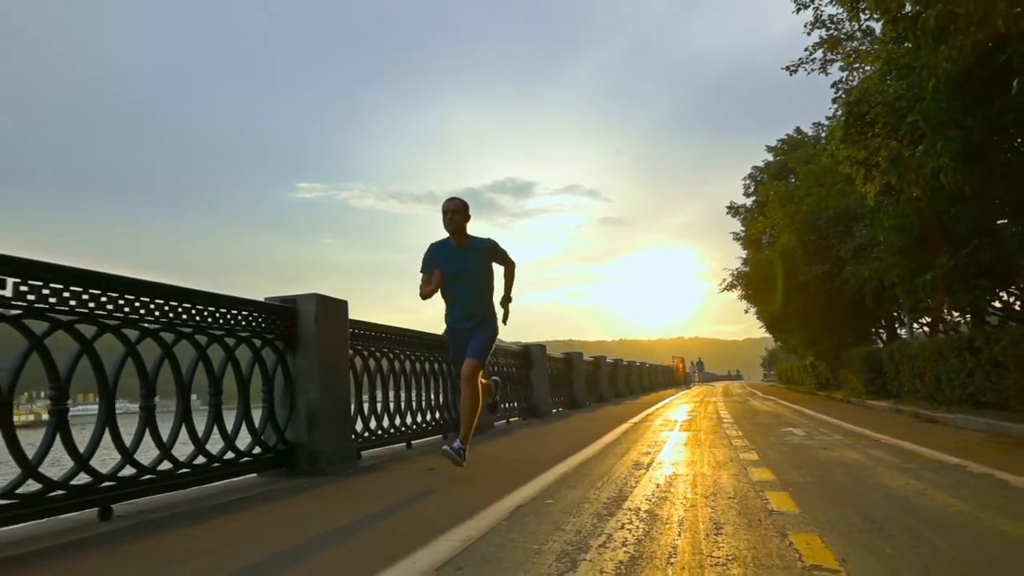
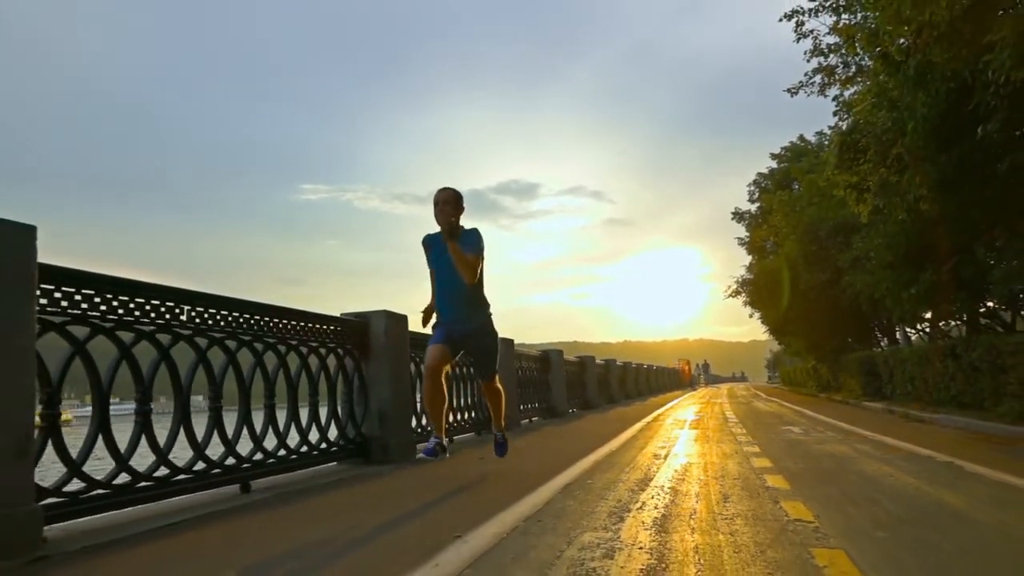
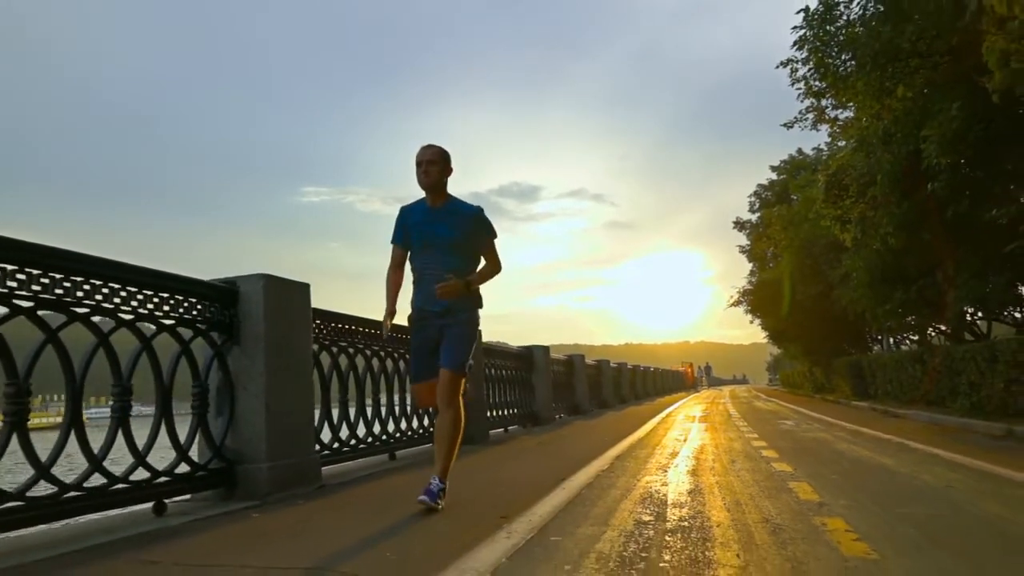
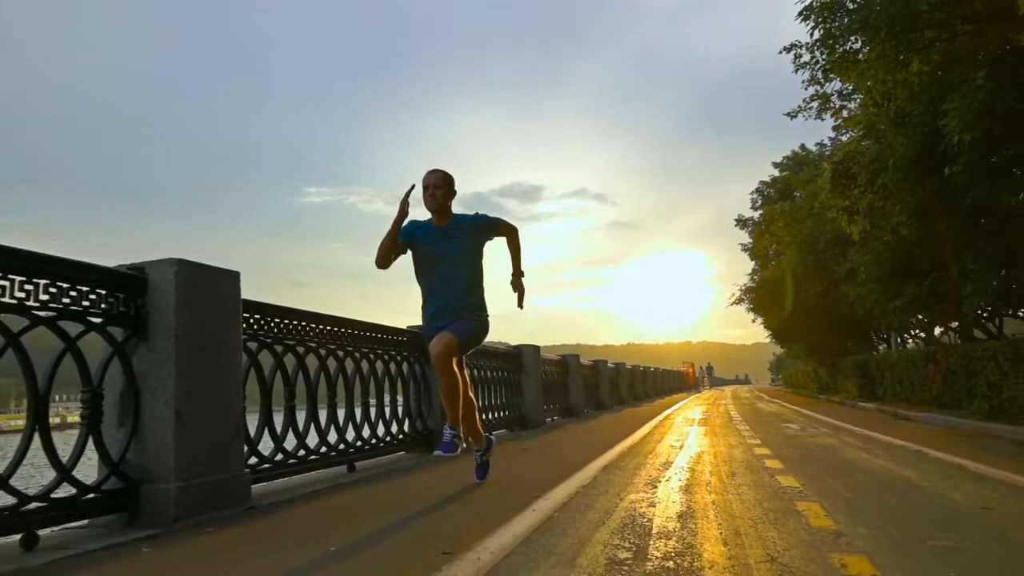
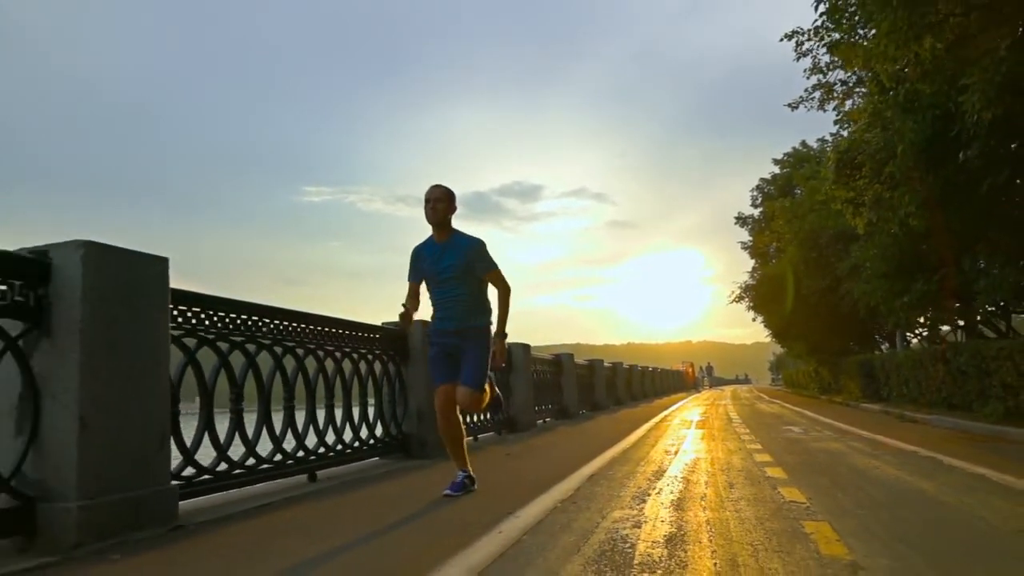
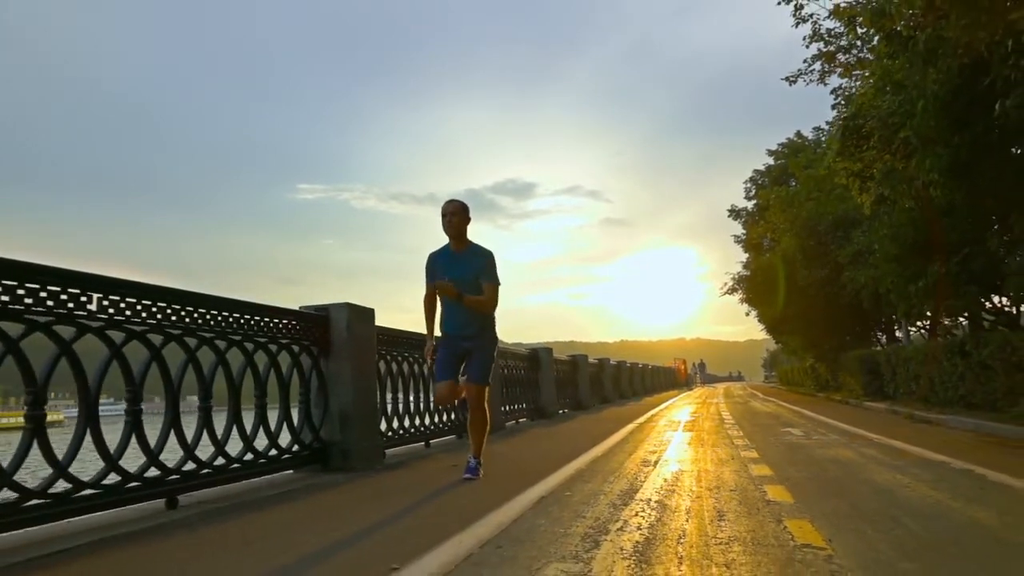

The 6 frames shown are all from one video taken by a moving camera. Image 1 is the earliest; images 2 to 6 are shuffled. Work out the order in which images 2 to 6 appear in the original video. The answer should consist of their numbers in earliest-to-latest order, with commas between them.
6, 2, 5, 4, 3
